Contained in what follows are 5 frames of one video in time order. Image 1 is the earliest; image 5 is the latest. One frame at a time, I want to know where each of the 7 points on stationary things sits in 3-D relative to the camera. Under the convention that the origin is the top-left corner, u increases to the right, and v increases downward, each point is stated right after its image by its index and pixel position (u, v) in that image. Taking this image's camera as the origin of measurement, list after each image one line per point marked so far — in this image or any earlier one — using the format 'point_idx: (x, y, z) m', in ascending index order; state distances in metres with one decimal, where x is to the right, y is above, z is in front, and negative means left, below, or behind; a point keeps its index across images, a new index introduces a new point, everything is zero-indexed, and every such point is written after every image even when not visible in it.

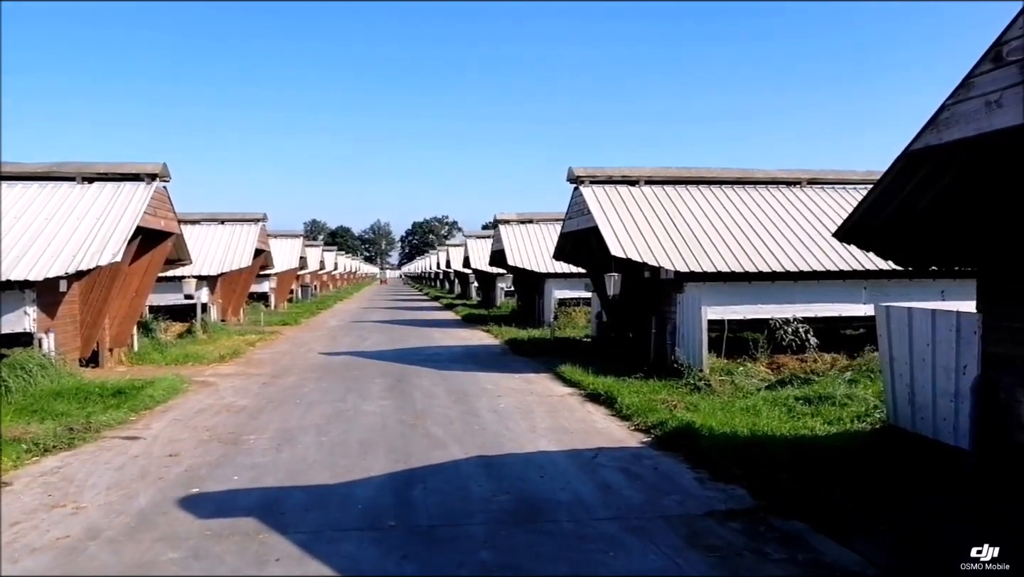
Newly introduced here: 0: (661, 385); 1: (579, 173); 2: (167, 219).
0: (+2.2, -1.5, +12.8) m
1: (+1.3, +2.3, +17.0) m
2: (-6.7, +1.4, +16.5) m
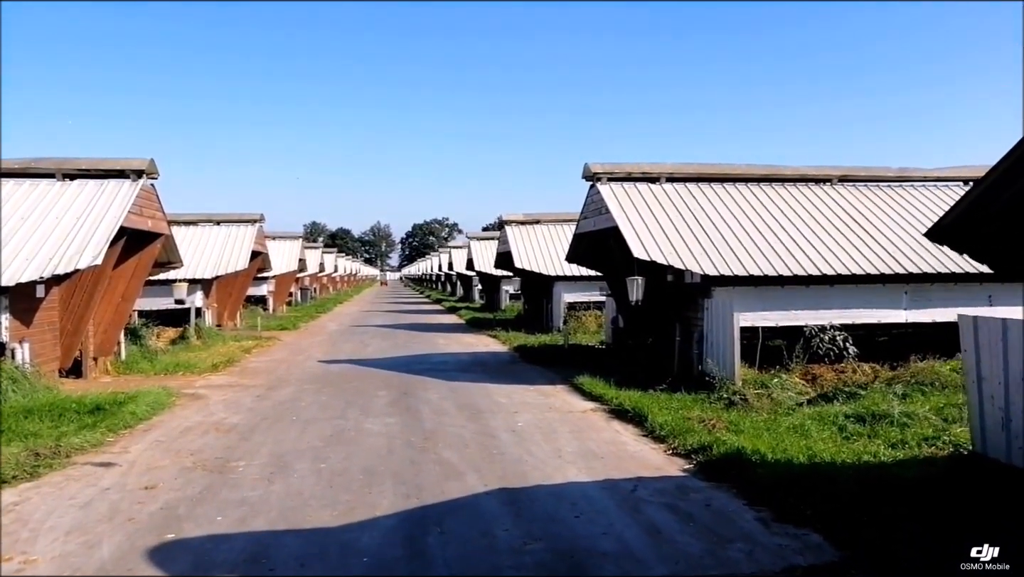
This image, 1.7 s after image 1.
0: (+2.4, -1.5, +11.7) m
1: (+1.6, +2.2, +15.9) m
2: (-6.4, +1.3, +15.5) m
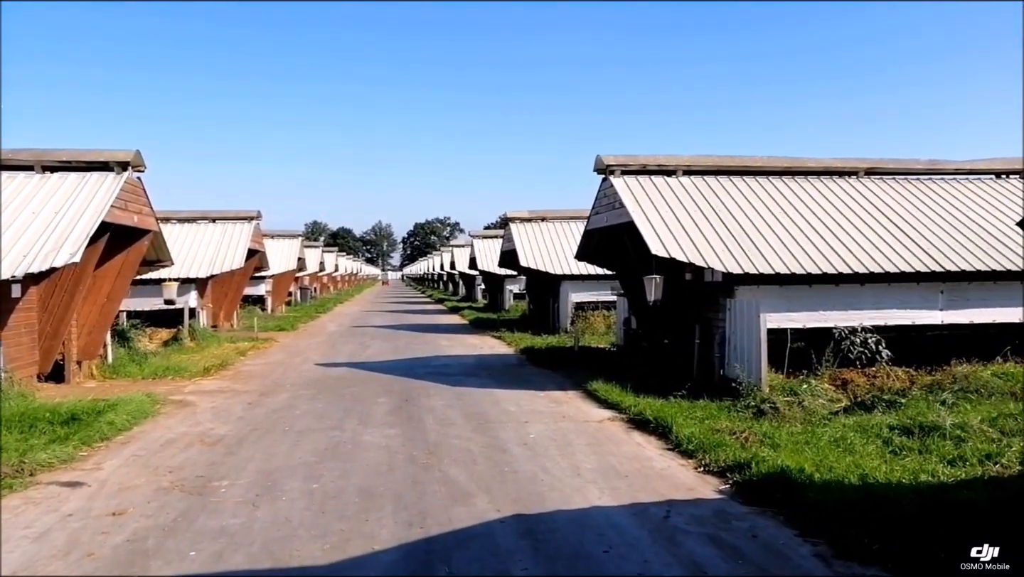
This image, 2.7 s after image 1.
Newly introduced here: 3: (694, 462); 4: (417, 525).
0: (+2.6, -1.5, +10.8) m
1: (+1.7, +2.2, +15.0) m
2: (-6.3, +1.3, +14.6) m
3: (+1.7, -1.7, +8.2) m
4: (-0.7, -1.7, +6.3) m
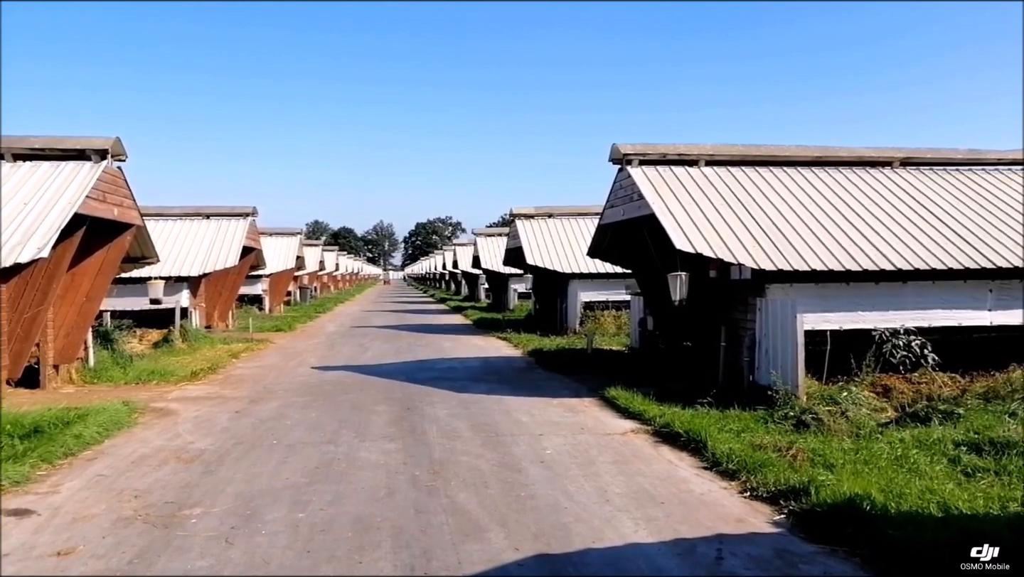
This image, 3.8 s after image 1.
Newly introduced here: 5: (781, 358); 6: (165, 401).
0: (+2.7, -1.5, +9.8) m
1: (+1.9, +2.3, +13.9) m
2: (-6.2, +1.3, +13.5) m
3: (+1.9, -1.6, +7.2) m
4: (-0.6, -1.7, +5.2) m
5: (+3.4, -0.9, +10.9) m
6: (-5.0, -1.6, +12.3) m
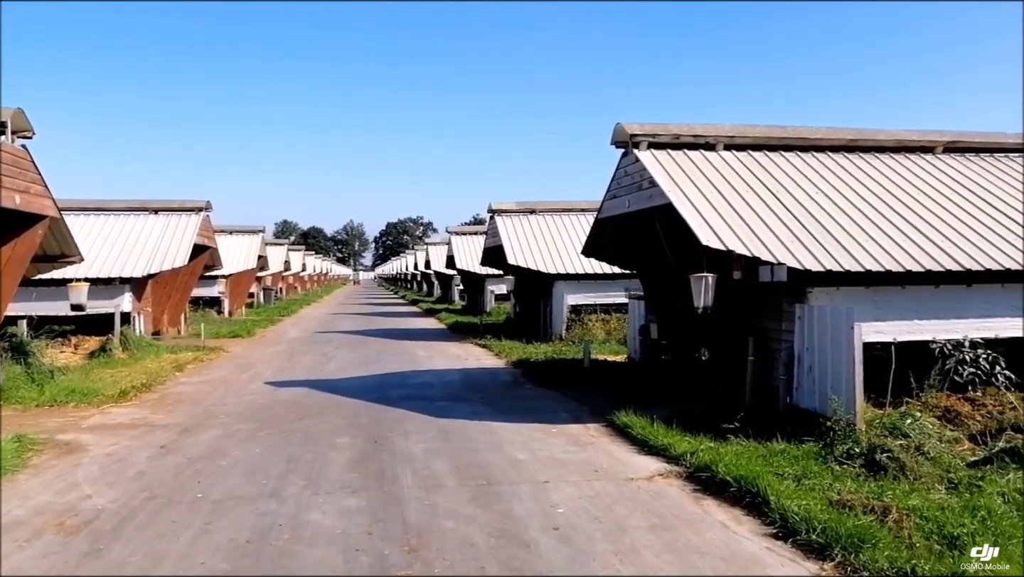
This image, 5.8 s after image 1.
0: (+2.7, -1.5, +7.8) m
1: (+1.7, +2.2, +11.9) m
2: (-6.3, +1.3, +11.2) m
3: (+1.9, -1.7, +5.1) m
4: (-0.4, -1.8, +3.1) m
5: (+3.3, -0.9, +8.9) m
6: (-5.1, -1.7, +10.0) m
